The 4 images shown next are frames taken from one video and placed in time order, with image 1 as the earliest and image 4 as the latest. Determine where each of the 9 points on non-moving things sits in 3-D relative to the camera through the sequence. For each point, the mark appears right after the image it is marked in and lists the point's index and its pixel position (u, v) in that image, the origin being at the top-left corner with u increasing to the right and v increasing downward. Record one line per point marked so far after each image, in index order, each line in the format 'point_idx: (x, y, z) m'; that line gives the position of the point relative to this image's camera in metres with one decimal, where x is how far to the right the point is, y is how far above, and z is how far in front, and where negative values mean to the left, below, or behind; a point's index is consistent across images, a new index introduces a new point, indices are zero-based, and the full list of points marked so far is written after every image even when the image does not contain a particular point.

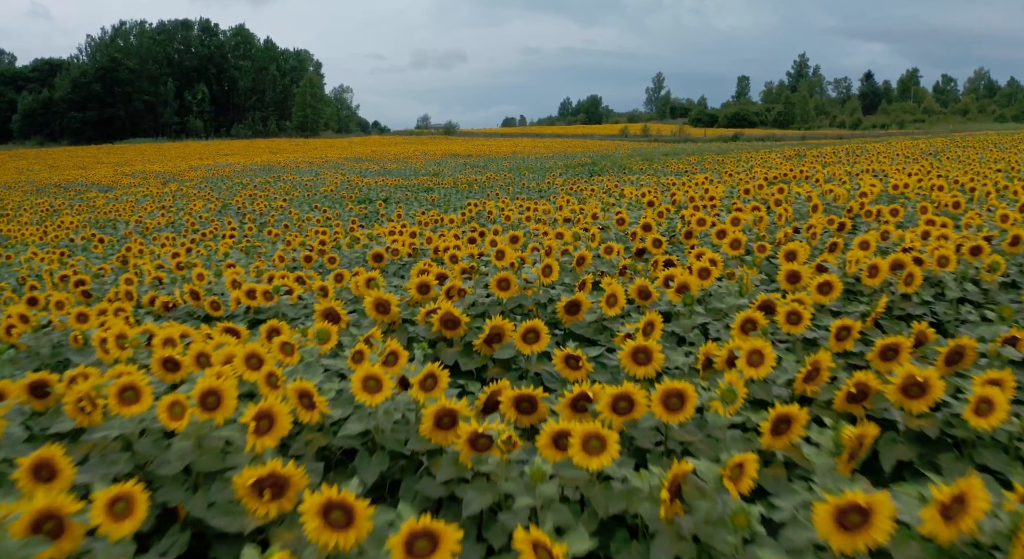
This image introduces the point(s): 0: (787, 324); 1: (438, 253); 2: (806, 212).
0: (+1.2, -0.2, +2.7) m
1: (-0.6, +0.2, +5.1) m
2: (+2.7, +0.6, +5.6) m
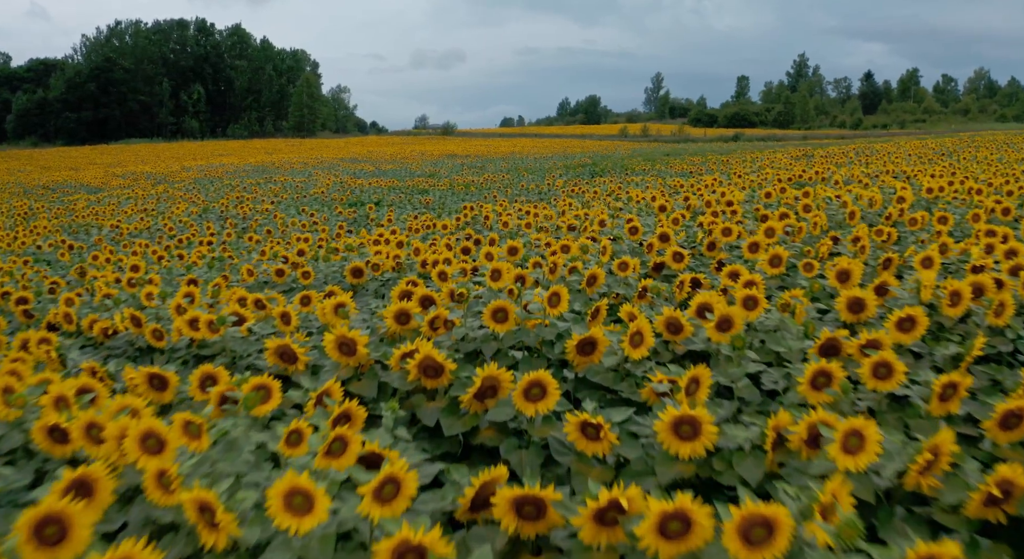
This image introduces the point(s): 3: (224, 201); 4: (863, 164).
0: (+1.2, -0.3, +2.1) m
1: (-0.6, +0.1, +4.4) m
2: (+2.7, +0.5, +5.0) m
3: (-6.5, +1.8, +13.6) m
4: (+8.0, +2.6, +13.8) m
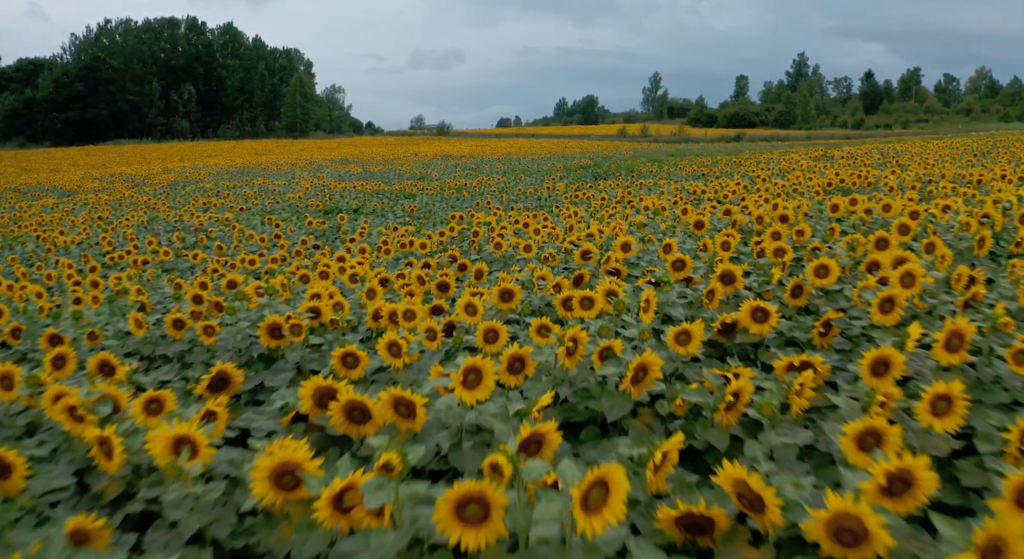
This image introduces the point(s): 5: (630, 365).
0: (+1.2, -0.6, +0.6) m
1: (-0.7, -0.2, +3.0) m
2: (+2.7, +0.2, +3.6) m
3: (-6.5, +1.4, +12.1) m
4: (+7.9, +2.3, +12.4) m
5: (+0.4, -0.3, +1.9) m
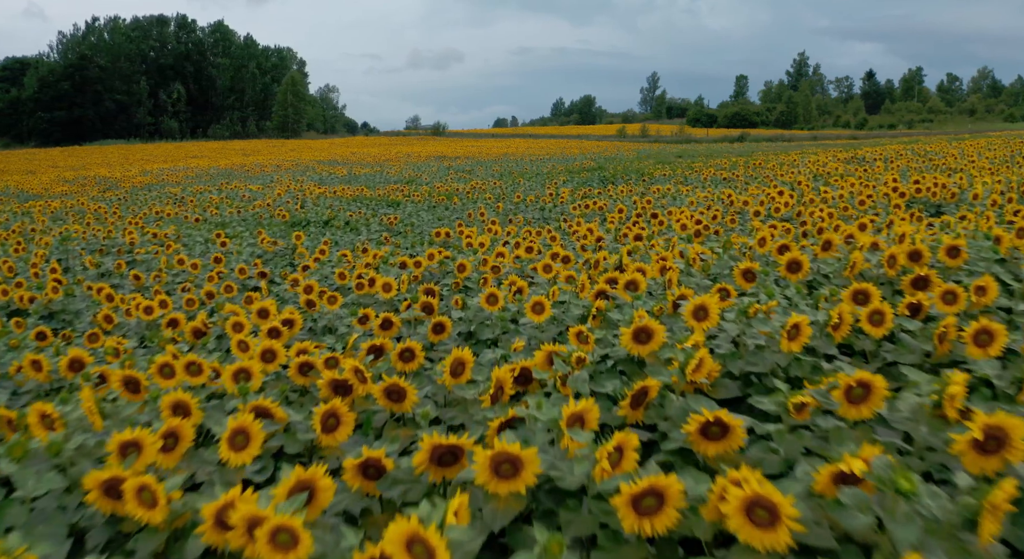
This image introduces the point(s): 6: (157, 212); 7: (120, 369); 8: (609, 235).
0: (+1.2, -1.0, -1.0) m
1: (-0.6, -0.6, +1.3) m
2: (+2.7, -0.2, +1.9) m
3: (-6.6, +1.0, +10.4) m
4: (+7.9, +1.9, +10.7) m
5: (+0.4, -0.7, +0.2) m
6: (-6.7, +1.2, +11.3) m
7: (-1.9, -0.4, +2.9) m
8: (+1.0, +0.4, +5.8) m
